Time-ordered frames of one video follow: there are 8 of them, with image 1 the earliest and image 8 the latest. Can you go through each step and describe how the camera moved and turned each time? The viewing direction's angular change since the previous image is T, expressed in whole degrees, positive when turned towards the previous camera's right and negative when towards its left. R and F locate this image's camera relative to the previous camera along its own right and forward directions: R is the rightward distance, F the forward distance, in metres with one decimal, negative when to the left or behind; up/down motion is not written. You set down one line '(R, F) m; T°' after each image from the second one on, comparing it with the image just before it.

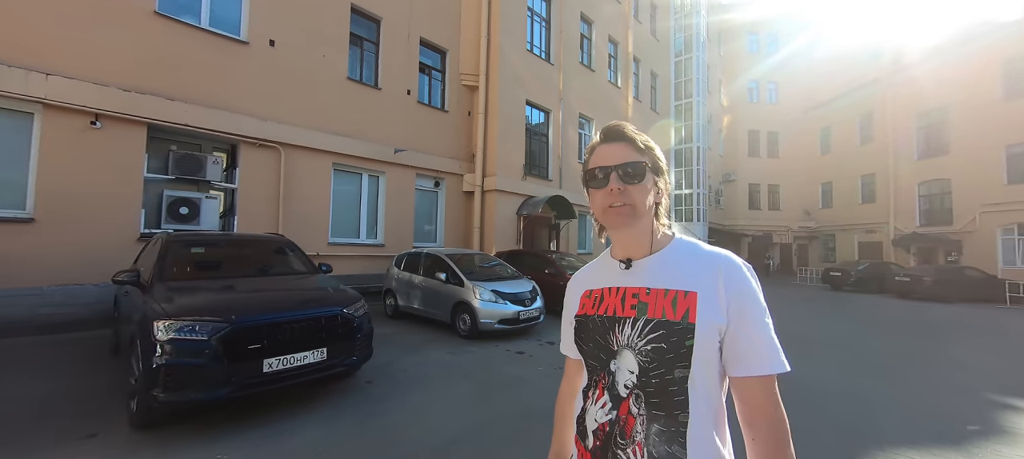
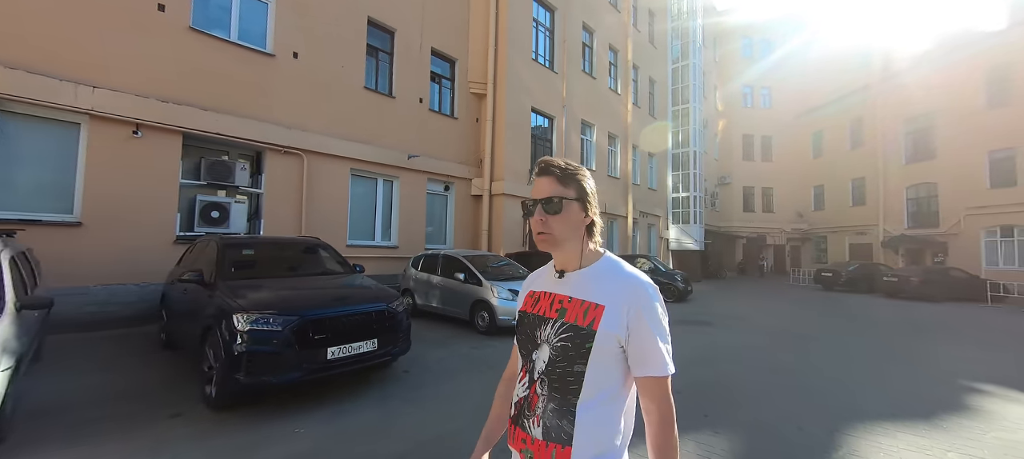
(-0.4, -0.5) m; +1°
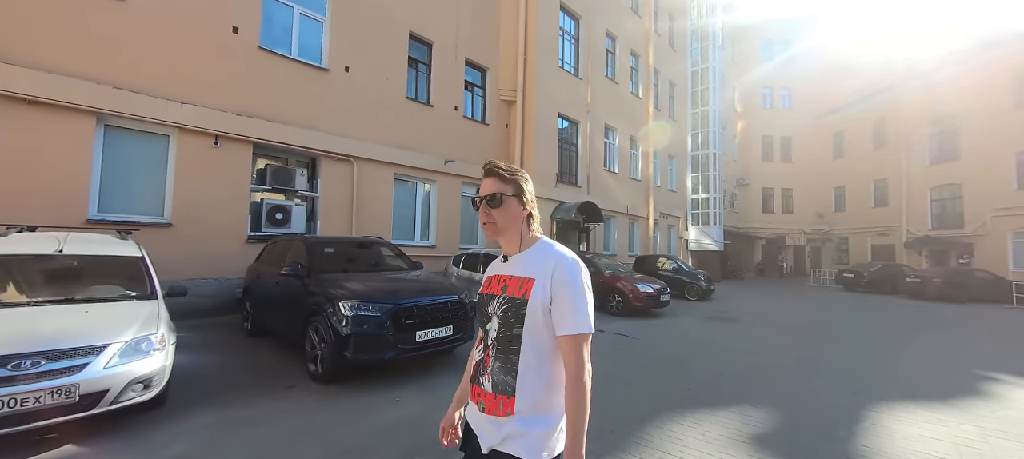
(-0.6, -0.6) m; -2°
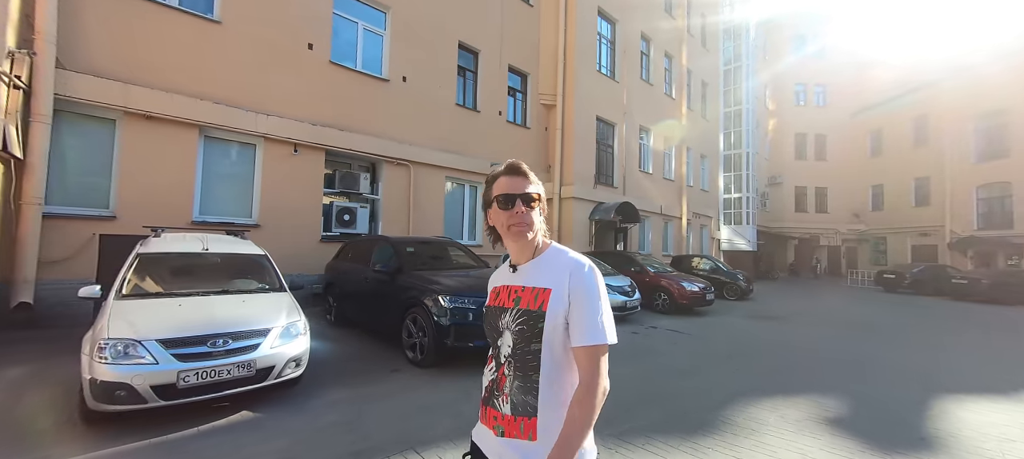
(-0.8, -0.5) m; -3°
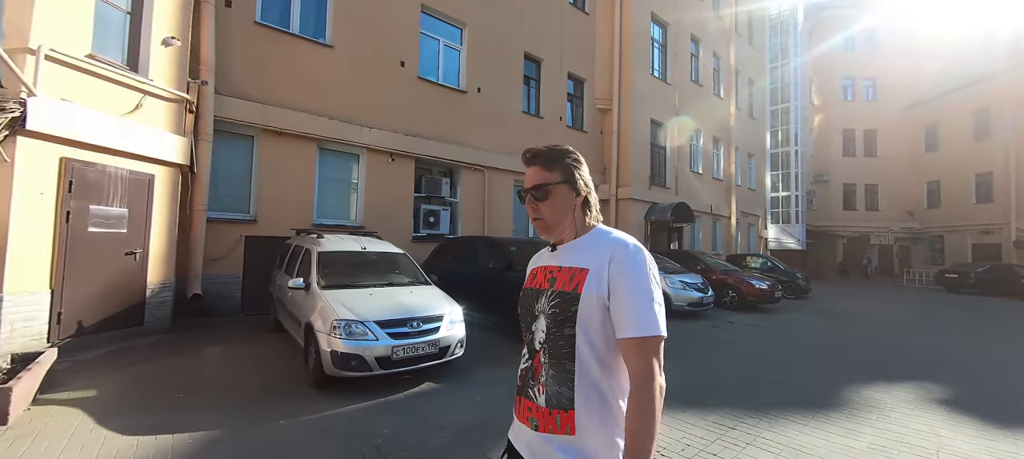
(-1.3, -0.7) m; -3°
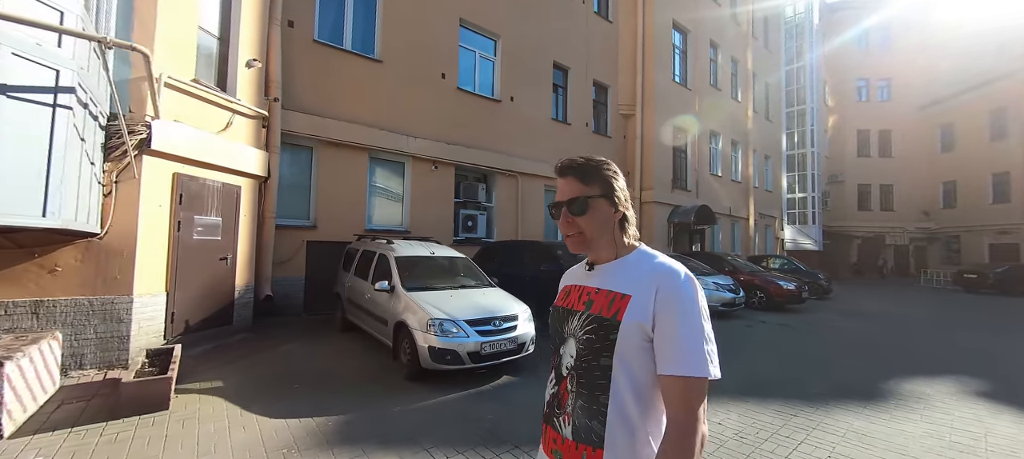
(-0.8, -0.4) m; -1°
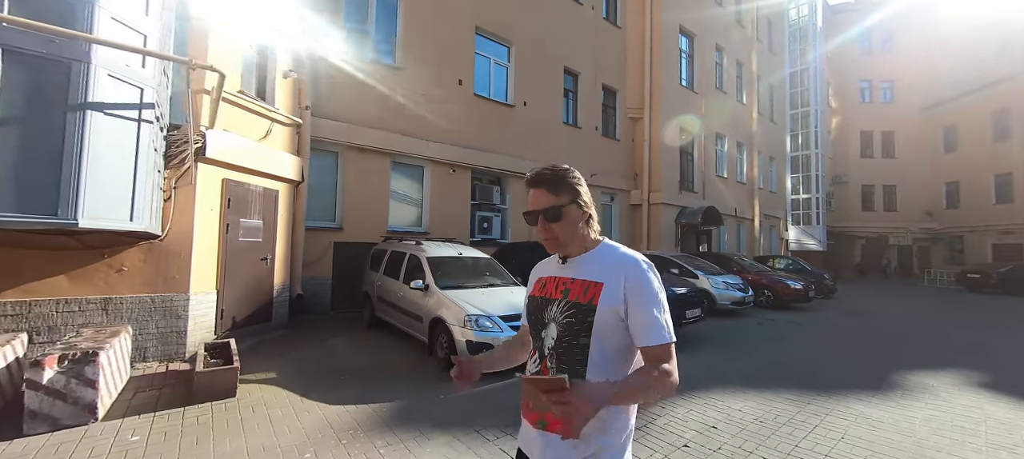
(-0.4, -0.3) m; 0°
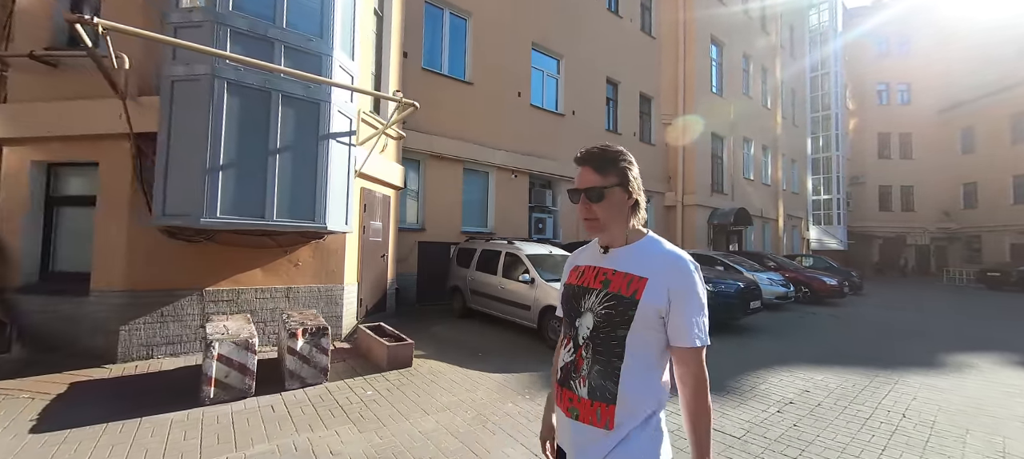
(-1.5, -0.9) m; -1°
